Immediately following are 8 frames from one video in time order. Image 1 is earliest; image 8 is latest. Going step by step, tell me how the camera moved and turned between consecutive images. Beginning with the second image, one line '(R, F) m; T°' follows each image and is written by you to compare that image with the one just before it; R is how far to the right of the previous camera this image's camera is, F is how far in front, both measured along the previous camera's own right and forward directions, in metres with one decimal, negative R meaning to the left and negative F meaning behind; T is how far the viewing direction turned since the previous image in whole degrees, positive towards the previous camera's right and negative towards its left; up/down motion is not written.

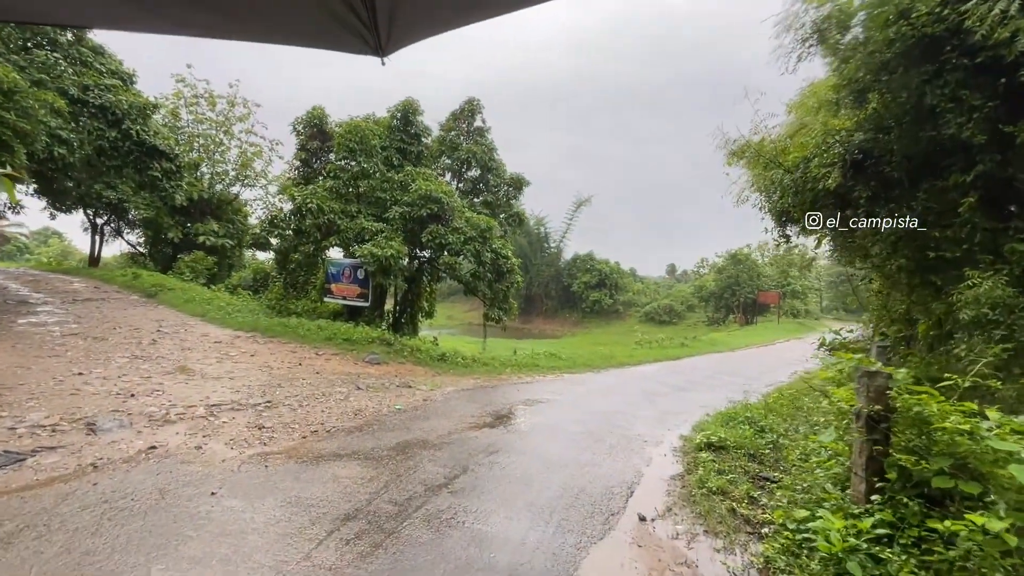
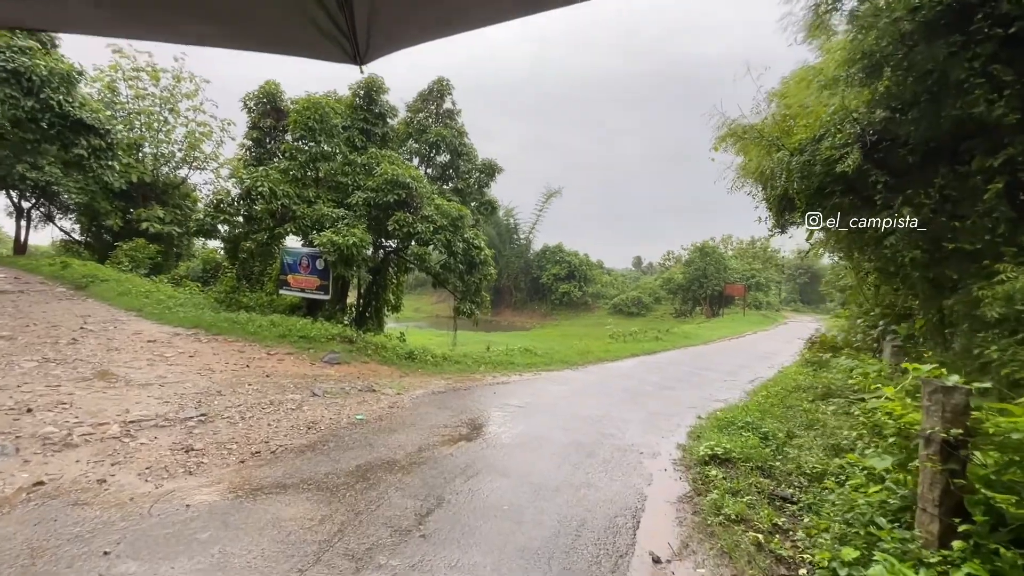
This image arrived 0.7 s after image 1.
(-0.1, +0.6) m; +4°
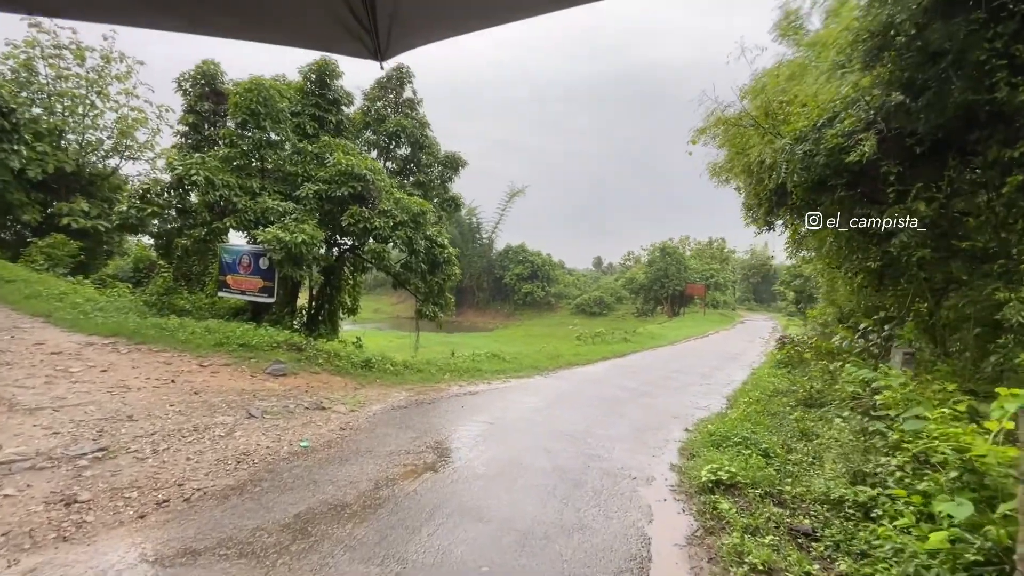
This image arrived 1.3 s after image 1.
(-0.1, +0.6) m; +5°
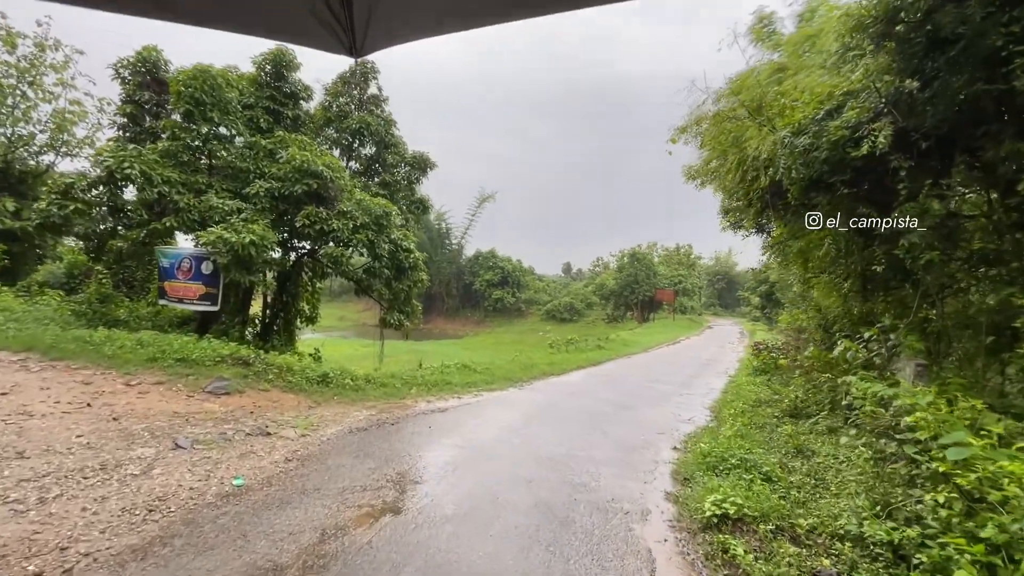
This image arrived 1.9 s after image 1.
(0.0, +0.5) m; +4°
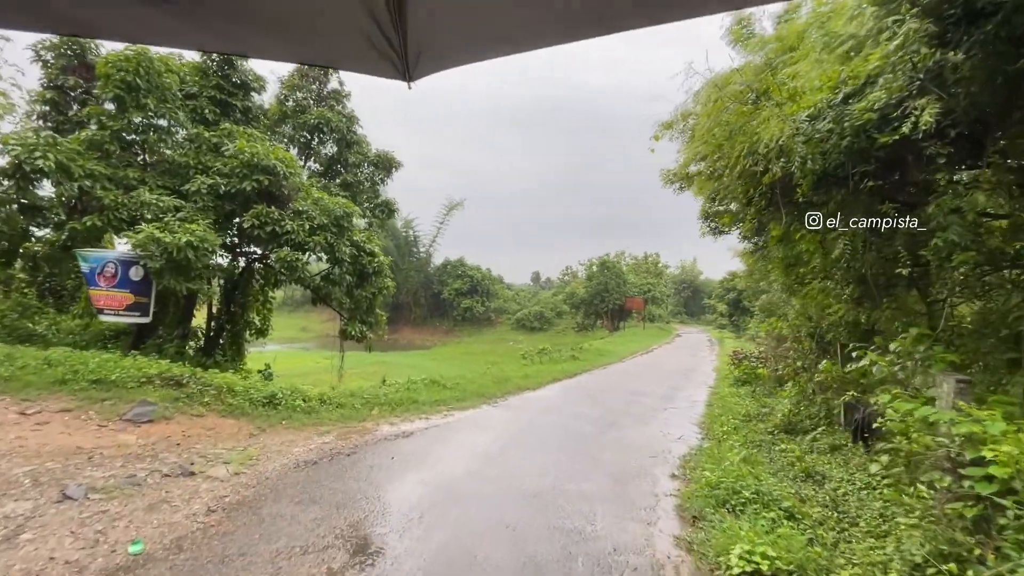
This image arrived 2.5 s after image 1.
(-0.1, +0.6) m; +4°
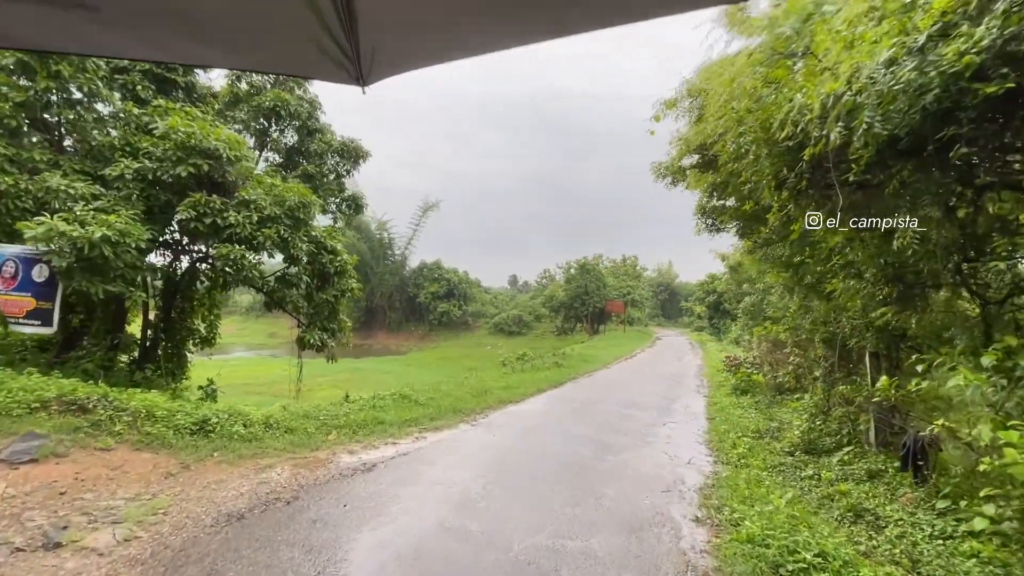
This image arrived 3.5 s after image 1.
(-0.1, +0.9) m; +3°
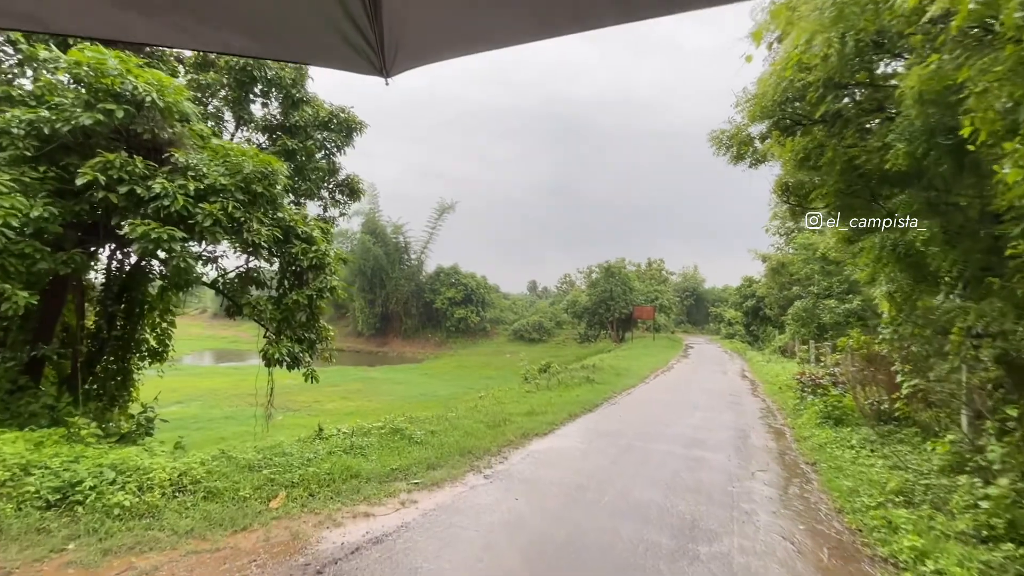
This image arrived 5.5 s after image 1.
(-0.1, +1.8) m; -2°
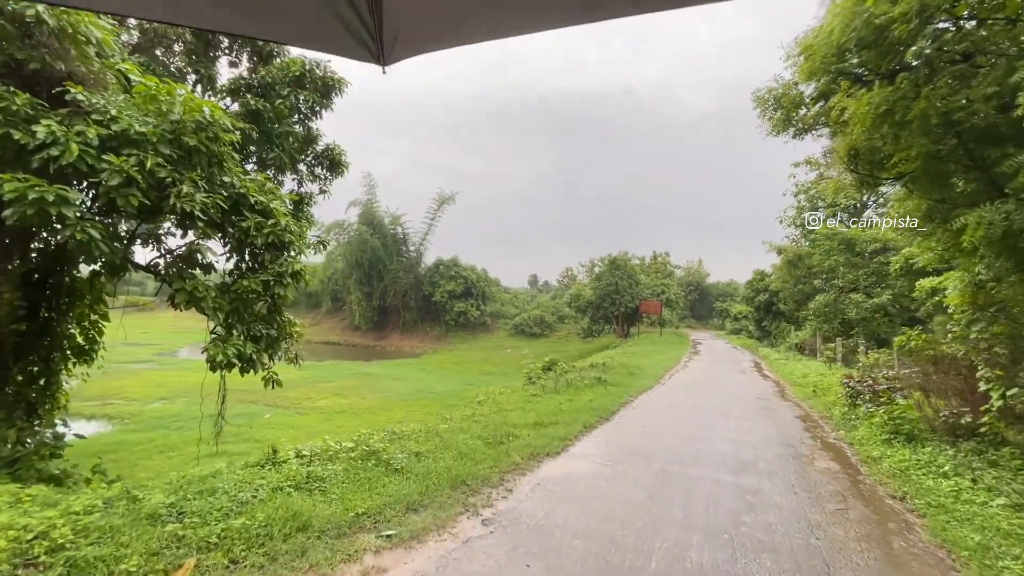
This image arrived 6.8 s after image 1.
(-0.1, +1.2) m; 0°
